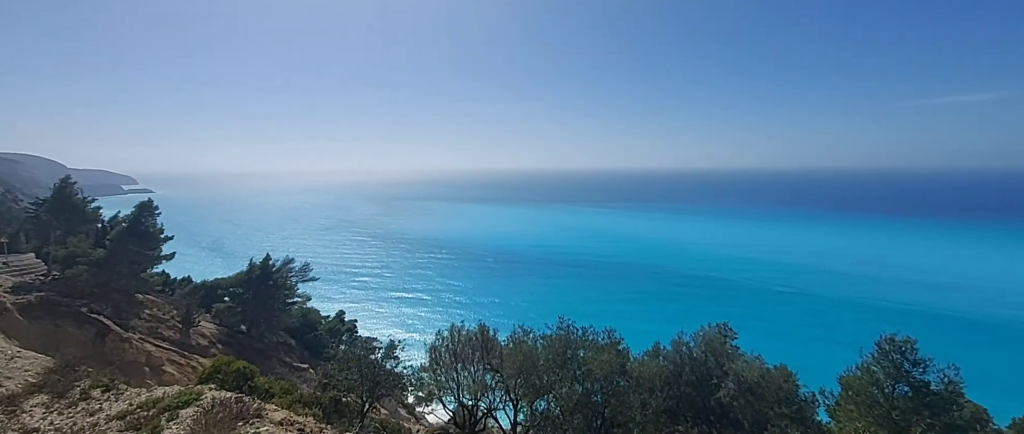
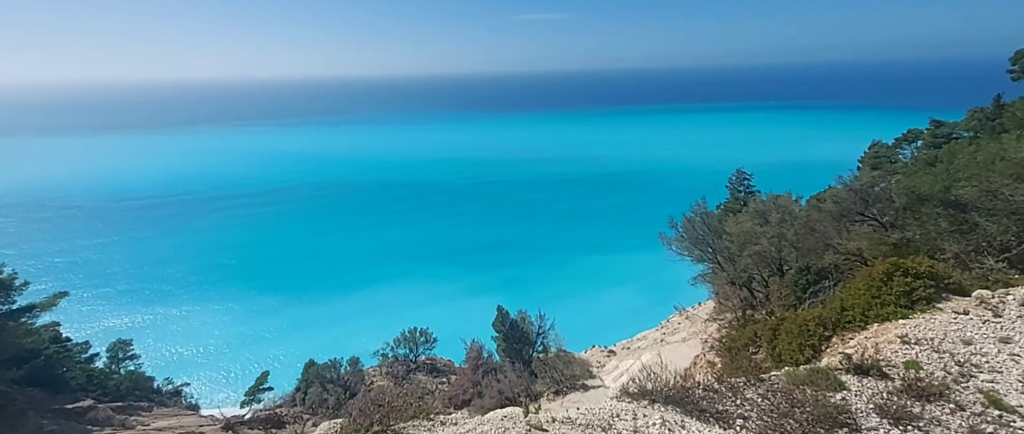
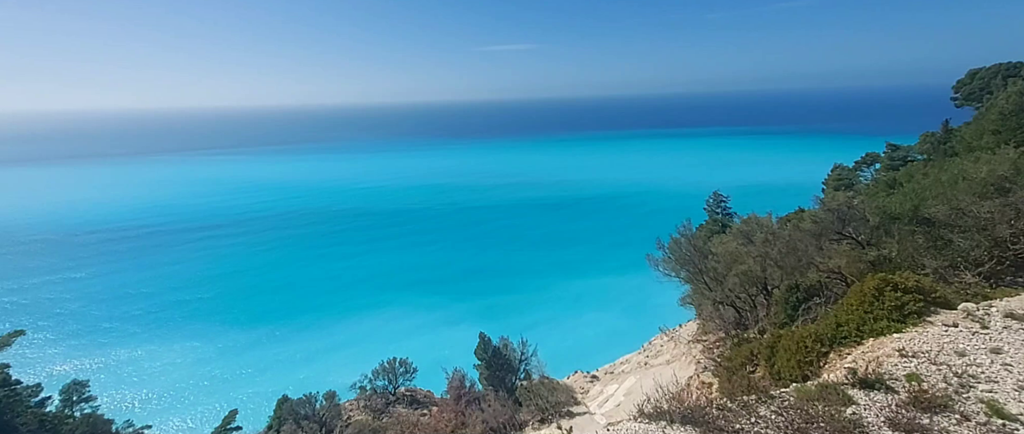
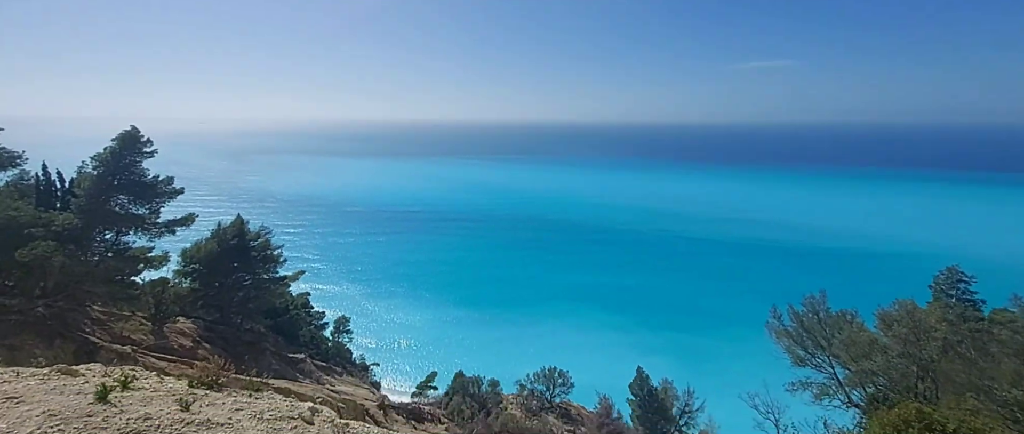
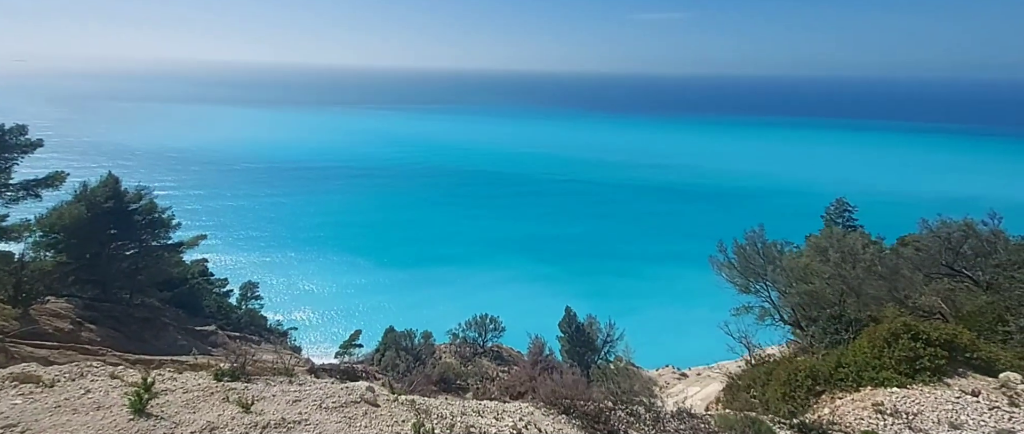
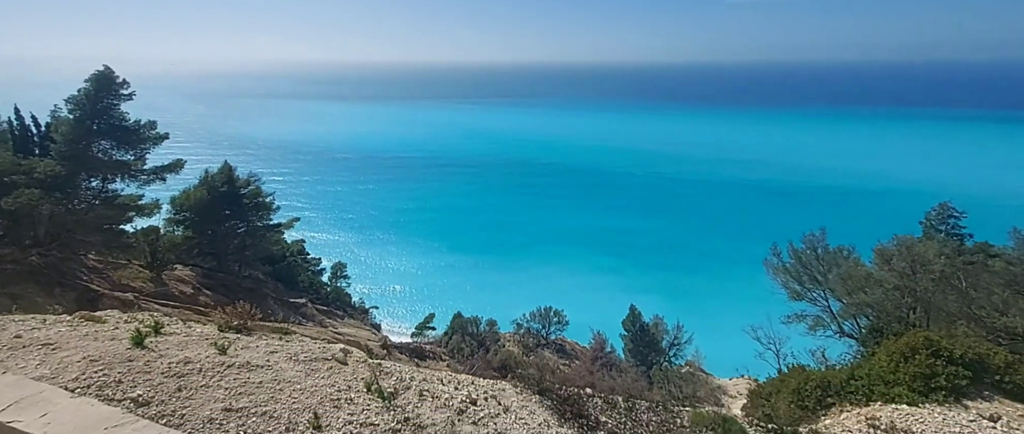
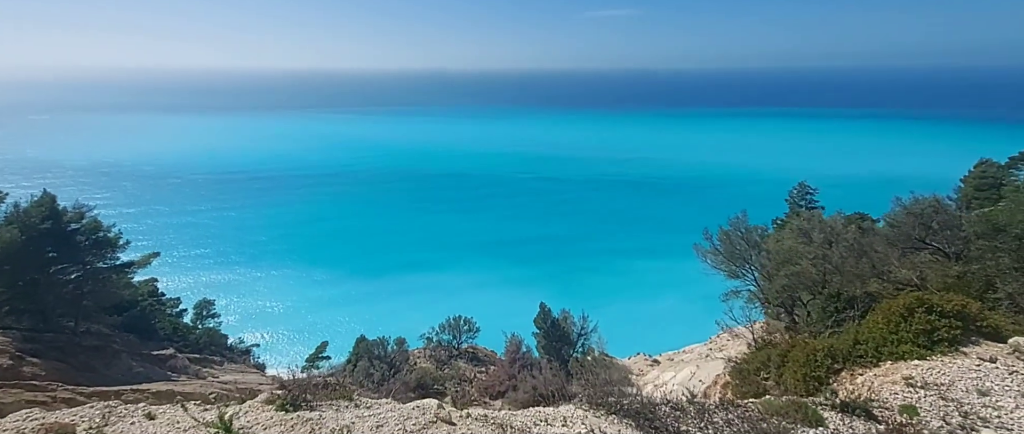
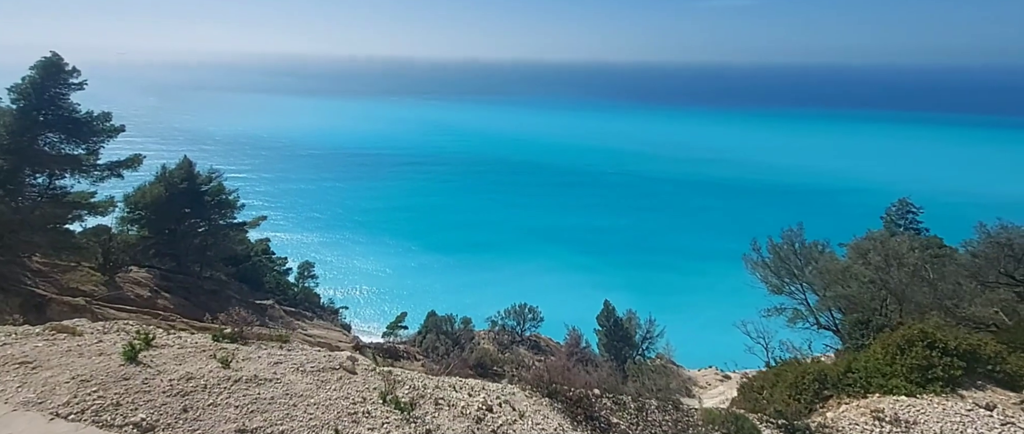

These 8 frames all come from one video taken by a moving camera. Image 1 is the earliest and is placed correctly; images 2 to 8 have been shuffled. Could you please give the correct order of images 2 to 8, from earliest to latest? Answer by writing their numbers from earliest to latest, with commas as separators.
4, 6, 8, 5, 7, 2, 3
